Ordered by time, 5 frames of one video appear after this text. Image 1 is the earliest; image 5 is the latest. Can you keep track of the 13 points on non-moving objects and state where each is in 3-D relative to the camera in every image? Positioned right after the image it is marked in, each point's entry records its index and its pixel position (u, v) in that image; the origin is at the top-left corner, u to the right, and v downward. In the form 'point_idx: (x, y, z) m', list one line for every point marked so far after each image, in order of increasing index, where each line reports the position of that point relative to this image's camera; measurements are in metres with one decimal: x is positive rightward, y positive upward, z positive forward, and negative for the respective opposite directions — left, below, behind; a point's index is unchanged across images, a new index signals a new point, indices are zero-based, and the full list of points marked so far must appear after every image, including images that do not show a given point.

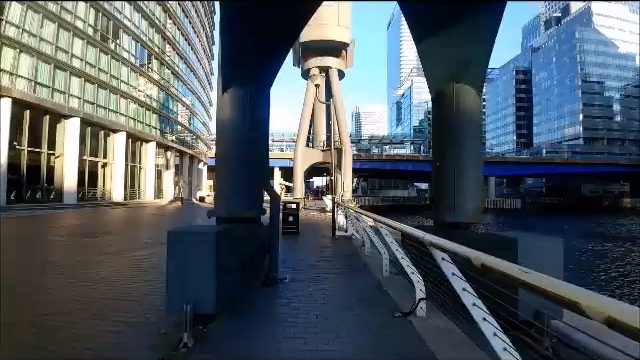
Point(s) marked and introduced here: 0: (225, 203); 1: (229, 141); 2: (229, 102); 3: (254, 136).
0: (-1.2, -0.3, +6.0) m
1: (-1.2, +0.5, +5.9) m
2: (-1.2, +1.0, +5.8) m
3: (-0.9, +0.6, +6.1) m
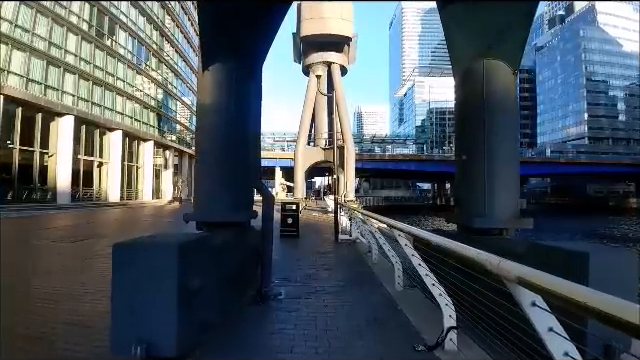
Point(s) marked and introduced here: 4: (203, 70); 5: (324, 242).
0: (-1.2, -0.3, +5.0) m
1: (-1.2, +0.6, +4.9) m
2: (-1.1, +1.0, +4.8) m
3: (-0.9, +0.6, +5.1) m
4: (-1.2, +1.1, +4.8) m
5: (+0.1, -1.7, +12.9) m
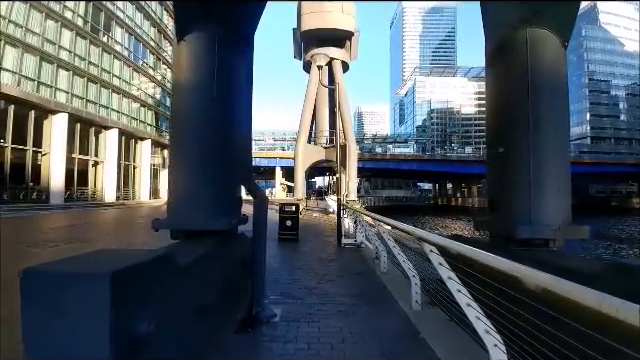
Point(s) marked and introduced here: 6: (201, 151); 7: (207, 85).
0: (-1.2, -0.3, +4.1) m
1: (-1.2, +0.6, +4.0) m
2: (-1.1, +1.1, +3.8) m
3: (-0.9, +0.6, +4.2) m
4: (-1.2, +1.1, +3.9) m
5: (+0.1, -1.7, +12.0) m
6: (-1.1, +0.3, +4.1) m
7: (-1.0, +0.8, +4.0) m
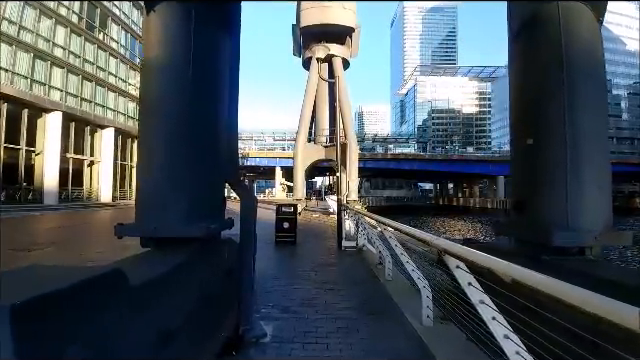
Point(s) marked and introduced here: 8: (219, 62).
0: (-1.2, -0.2, +3.5) m
1: (-1.2, +0.6, +3.4) m
2: (-1.1, +1.1, +3.2) m
3: (-0.9, +0.7, +3.6) m
4: (-1.2, +1.2, +3.3) m
5: (+0.1, -1.7, +11.4) m
6: (-1.1, +0.3, +3.5) m
7: (-1.0, +0.8, +3.4) m
8: (-0.8, +1.0, +3.7) m
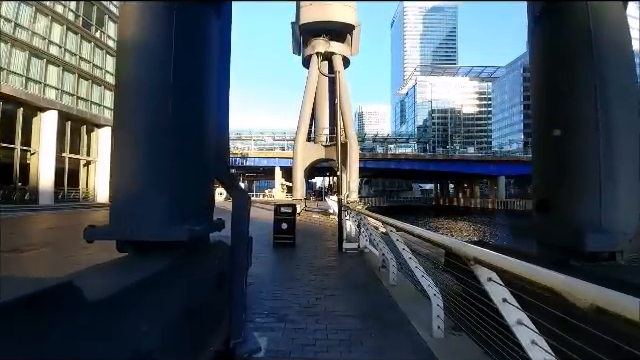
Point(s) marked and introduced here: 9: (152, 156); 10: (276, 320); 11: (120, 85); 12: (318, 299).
0: (-1.2, -0.2, +3.1) m
1: (-1.2, +0.6, +3.0) m
2: (-1.1, +1.1, +2.9) m
3: (-0.9, +0.7, +3.2) m
4: (-1.2, +1.2, +2.9) m
5: (+0.1, -1.7, +11.0) m
6: (-1.1, +0.3, +3.1) m
7: (-1.0, +0.9, +3.0) m
8: (-0.8, +1.0, +3.3) m
9: (-1.1, 0.0, +3.1) m
10: (-0.4, -1.4, +4.7) m
11: (-1.3, +0.6, +3.0) m
12: (0.0, -1.4, +5.6) m
